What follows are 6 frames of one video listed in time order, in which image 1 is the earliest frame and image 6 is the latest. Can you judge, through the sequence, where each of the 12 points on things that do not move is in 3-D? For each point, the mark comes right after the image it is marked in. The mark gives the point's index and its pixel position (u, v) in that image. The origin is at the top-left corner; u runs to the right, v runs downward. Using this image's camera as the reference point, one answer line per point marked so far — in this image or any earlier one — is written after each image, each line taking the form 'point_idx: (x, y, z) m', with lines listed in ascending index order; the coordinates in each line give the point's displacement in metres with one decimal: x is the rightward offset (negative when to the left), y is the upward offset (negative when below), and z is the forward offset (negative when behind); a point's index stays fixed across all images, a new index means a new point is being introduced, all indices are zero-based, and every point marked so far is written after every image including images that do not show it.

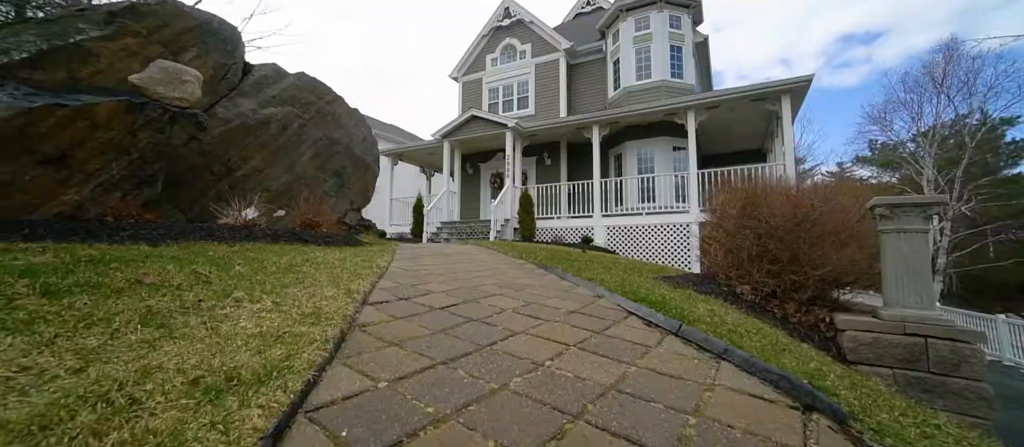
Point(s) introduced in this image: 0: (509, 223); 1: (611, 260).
0: (-0.1, 0.0, +14.1) m
1: (+1.3, -0.5, +4.7) m
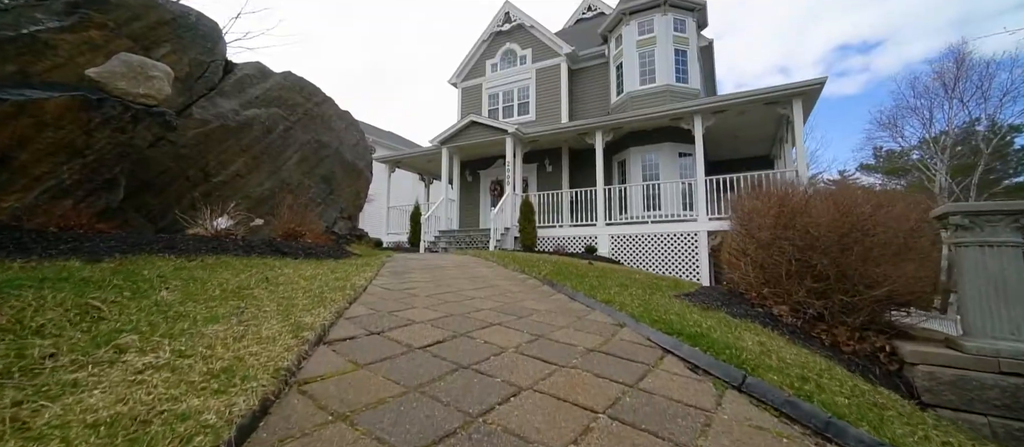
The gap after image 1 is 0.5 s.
0: (-0.1, -0.3, +13.6) m
1: (+1.3, -0.6, +4.2) m
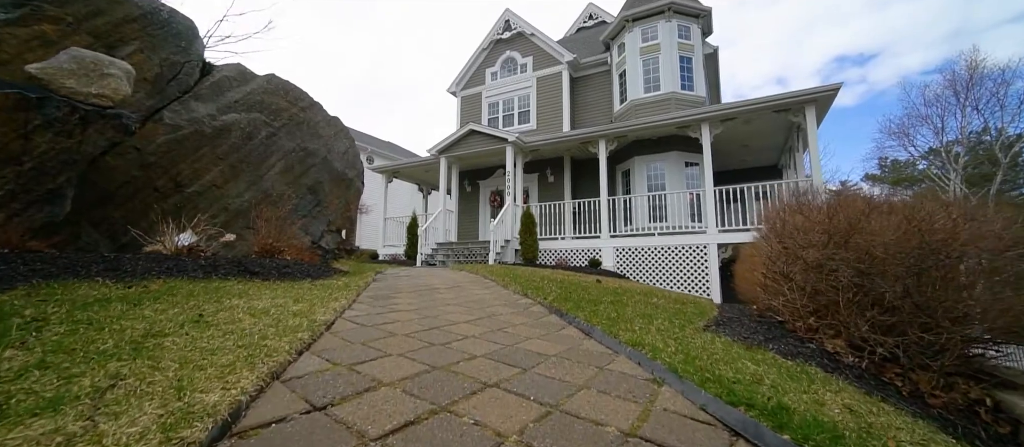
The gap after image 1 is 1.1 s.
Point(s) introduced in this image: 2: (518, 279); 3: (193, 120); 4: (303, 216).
0: (-0.1, -0.7, +13.1) m
1: (+1.3, -0.8, +3.7) m
2: (+0.1, -0.8, +5.3) m
3: (-4.6, +1.5, +5.2) m
4: (-3.8, +0.1, +6.6) m
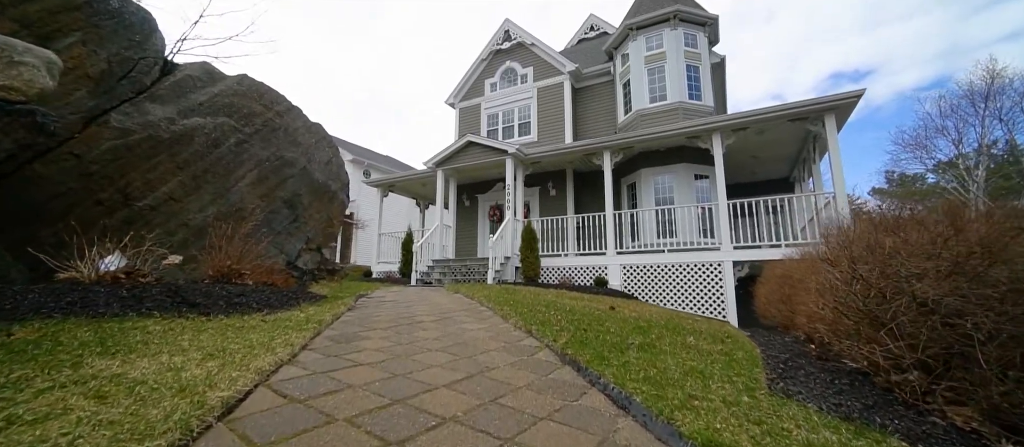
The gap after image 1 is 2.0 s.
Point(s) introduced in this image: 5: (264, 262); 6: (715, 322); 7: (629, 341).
0: (-0.1, -1.3, +12.3) m
1: (+1.3, -0.9, +2.9) m
2: (+0.1, -1.0, +4.5) m
3: (-4.6, +1.2, +4.6) m
4: (-3.8, -0.1, +5.9) m
5: (-3.6, -0.6, +5.3) m
6: (+3.0, -1.5, +5.5) m
7: (+0.9, -0.9, +2.7) m
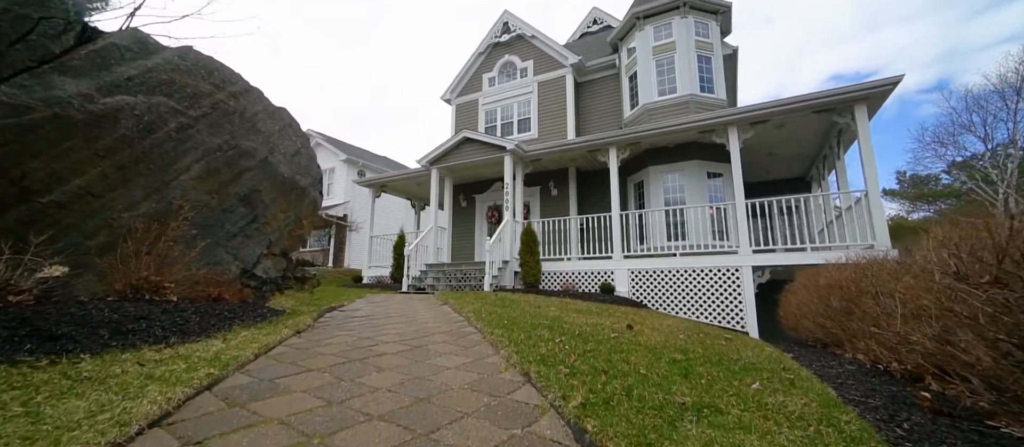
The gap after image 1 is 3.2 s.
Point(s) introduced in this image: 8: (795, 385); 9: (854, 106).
0: (-0.1, -1.3, +11.4) m
1: (+1.3, -0.9, +2.0) m
2: (0.0, -1.0, +3.6) m
3: (-4.6, +1.2, +3.7) m
4: (-3.8, -0.2, +5.0) m
5: (-3.6, -0.6, +4.4) m
6: (+3.0, -1.5, +4.5) m
7: (+0.8, -0.9, +1.8) m
8: (+1.9, -1.1, +2.5) m
9: (+8.2, +2.8, +8.7) m
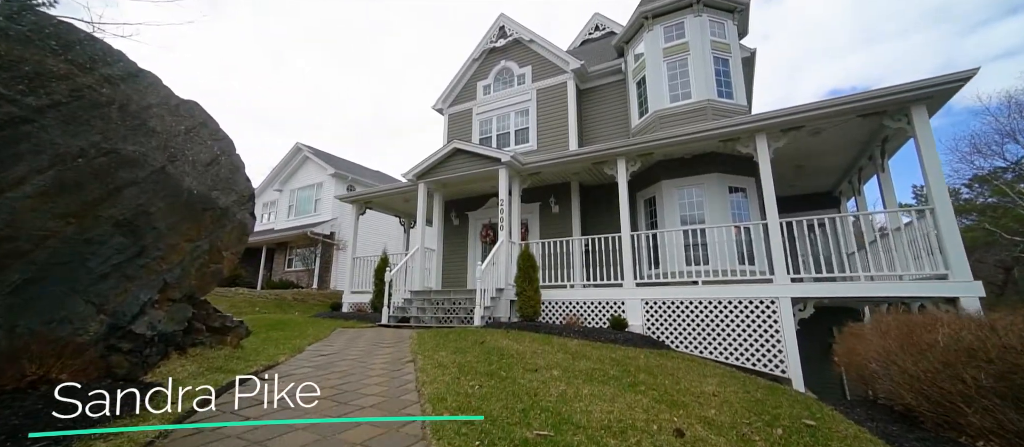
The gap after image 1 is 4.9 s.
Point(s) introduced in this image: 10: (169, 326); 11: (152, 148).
0: (-0.3, -1.9, +9.8) m
1: (+1.1, -1.2, +0.4) m
2: (-0.1, -1.3, +2.0) m
3: (-4.8, +0.9, +2.2) m
4: (-4.0, -0.5, +3.5) m
5: (-3.8, -0.9, +2.8) m
6: (+2.8, -1.8, +2.9) m
7: (+0.7, -1.1, +0.3) m
8: (+1.8, -1.3, +0.9) m
9: (+8.0, +2.3, +7.3) m
10: (-3.8, -1.1, +4.1) m
11: (-3.9, +0.8, +4.0) m
